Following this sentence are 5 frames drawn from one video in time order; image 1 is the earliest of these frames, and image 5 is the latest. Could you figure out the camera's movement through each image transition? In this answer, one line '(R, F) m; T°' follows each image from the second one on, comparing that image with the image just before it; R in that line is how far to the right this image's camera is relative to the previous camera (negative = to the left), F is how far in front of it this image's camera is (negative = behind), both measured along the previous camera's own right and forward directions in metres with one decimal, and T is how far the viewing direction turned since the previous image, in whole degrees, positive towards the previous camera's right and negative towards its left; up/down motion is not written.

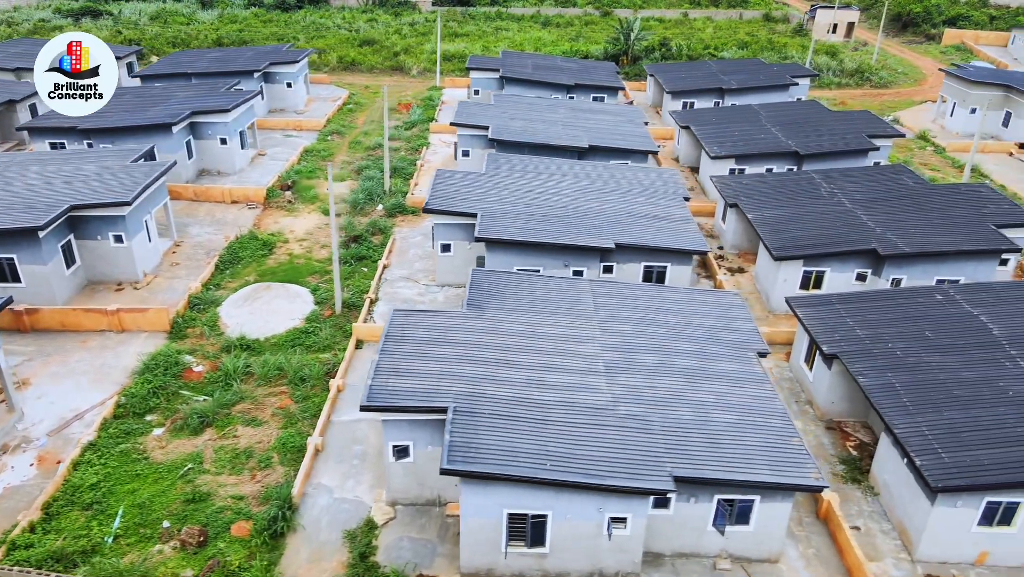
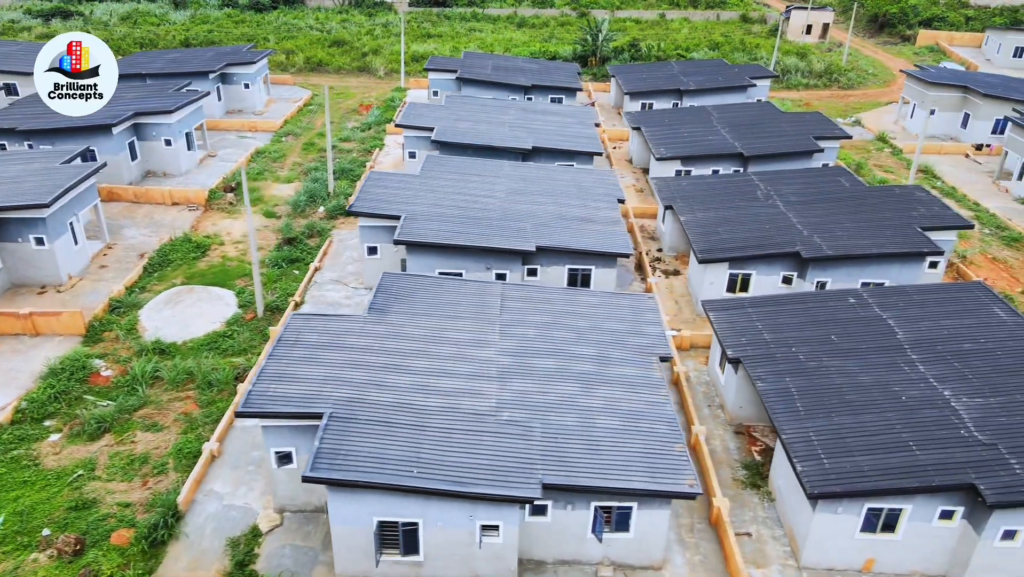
(+3.1, +0.2) m; 0°
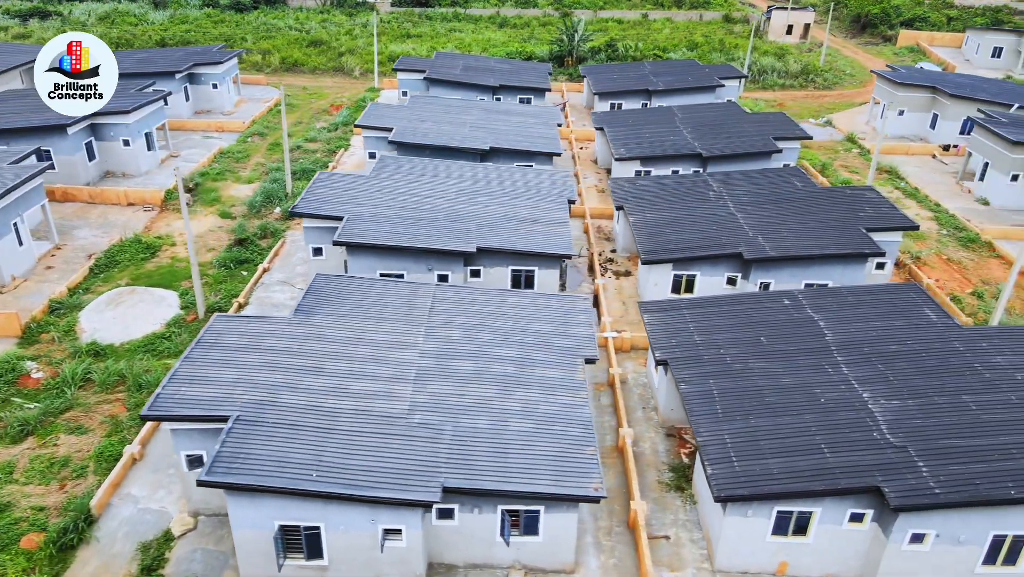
(+2.3, +0.1) m; 0°
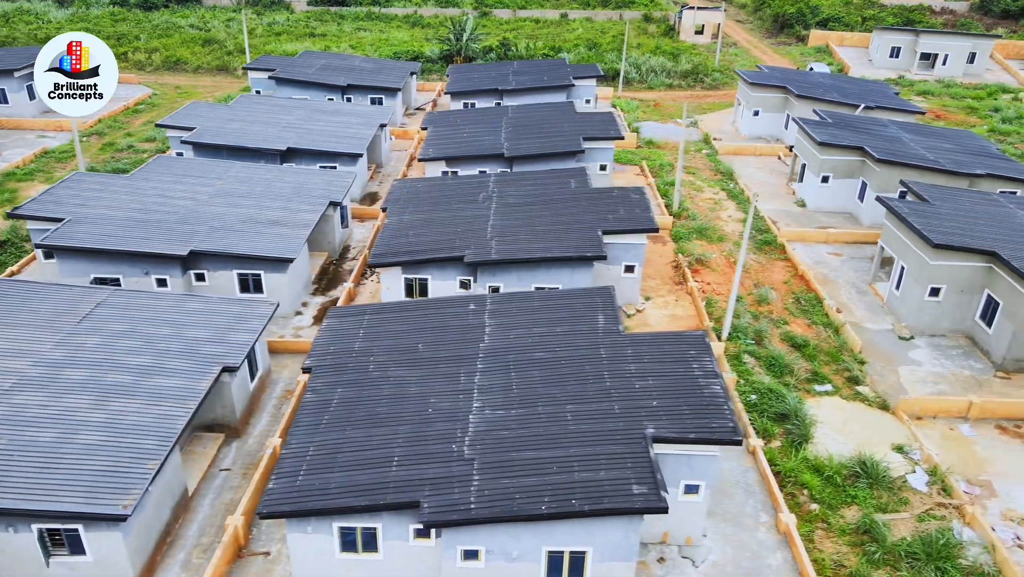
(+10.7, +0.6) m; +1°
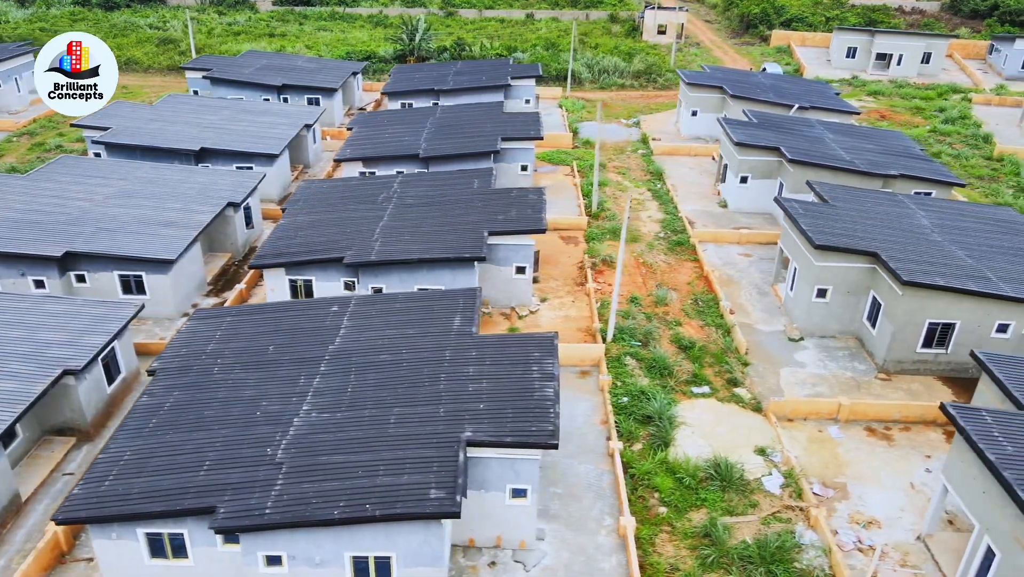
(+4.5, +0.2) m; 0°
